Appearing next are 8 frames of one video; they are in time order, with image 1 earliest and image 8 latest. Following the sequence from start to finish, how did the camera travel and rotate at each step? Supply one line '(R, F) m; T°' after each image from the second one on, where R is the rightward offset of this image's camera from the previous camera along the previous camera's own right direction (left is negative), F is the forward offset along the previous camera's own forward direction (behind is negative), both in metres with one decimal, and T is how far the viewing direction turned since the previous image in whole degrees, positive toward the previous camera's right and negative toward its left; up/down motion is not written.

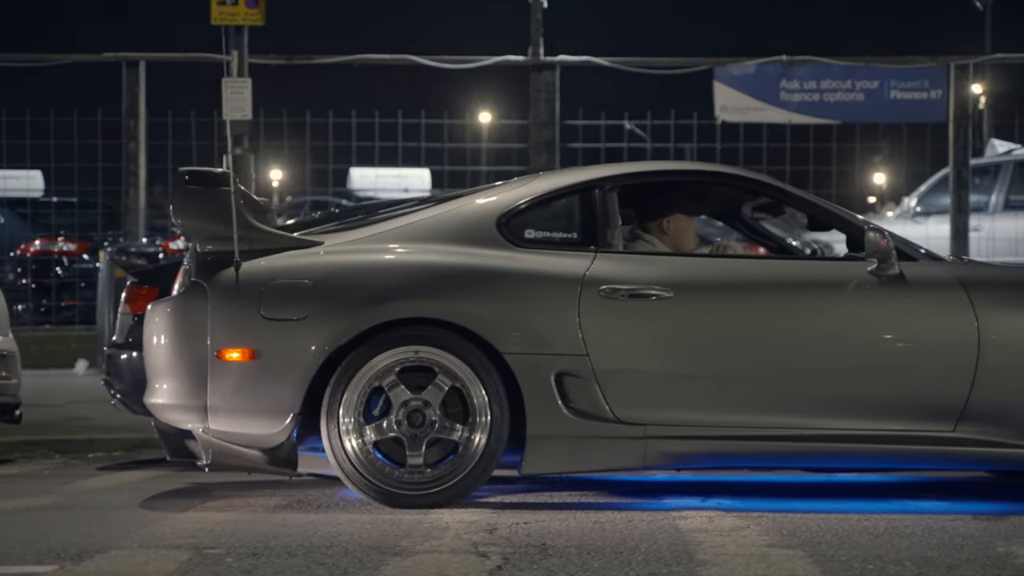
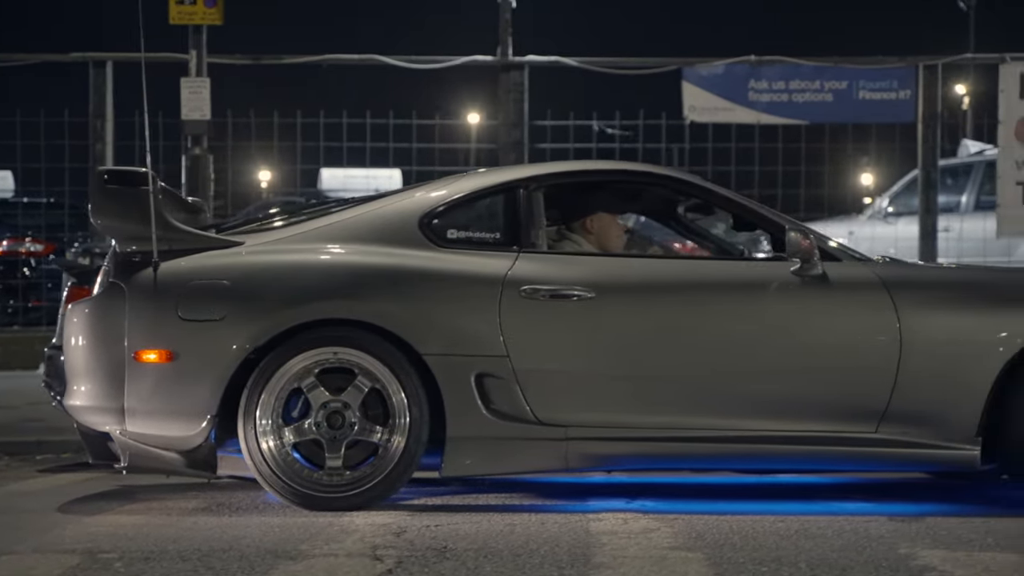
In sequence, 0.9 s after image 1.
(+0.3, 0.0) m; +1°
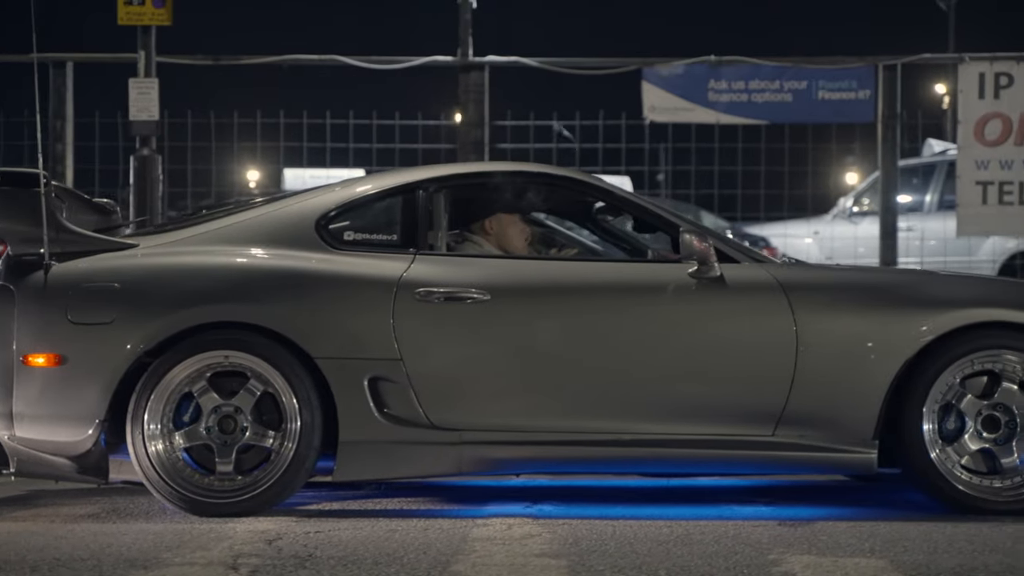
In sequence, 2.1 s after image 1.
(+0.4, +0.1) m; +1°
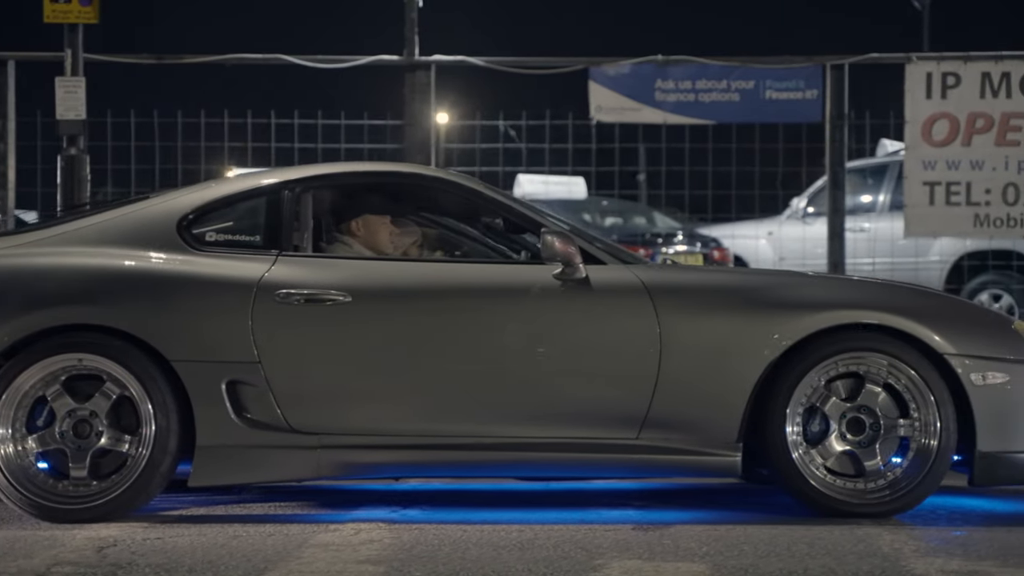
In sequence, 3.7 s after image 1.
(+0.6, +0.1) m; +1°
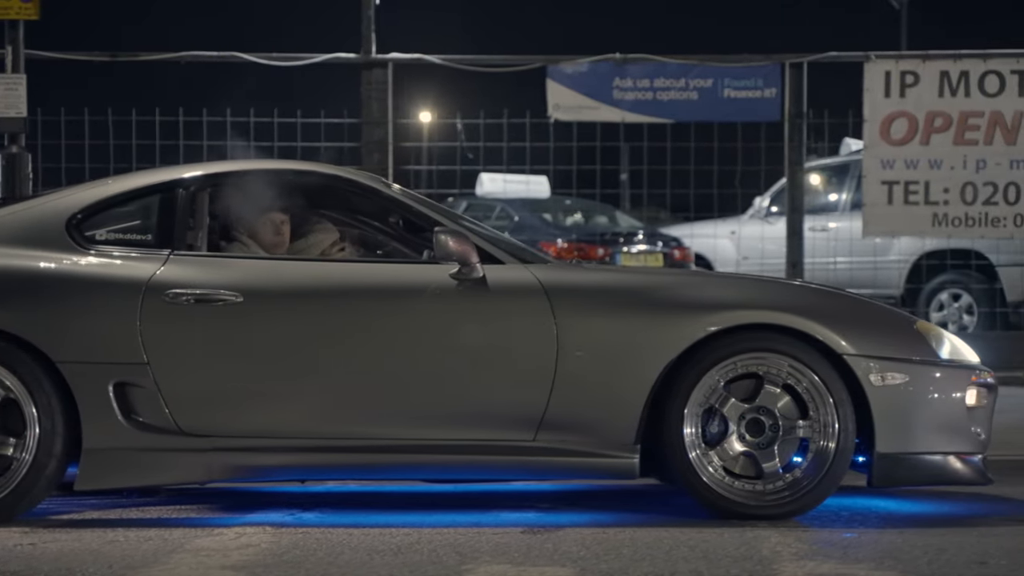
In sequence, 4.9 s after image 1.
(+0.4, +0.1) m; +1°
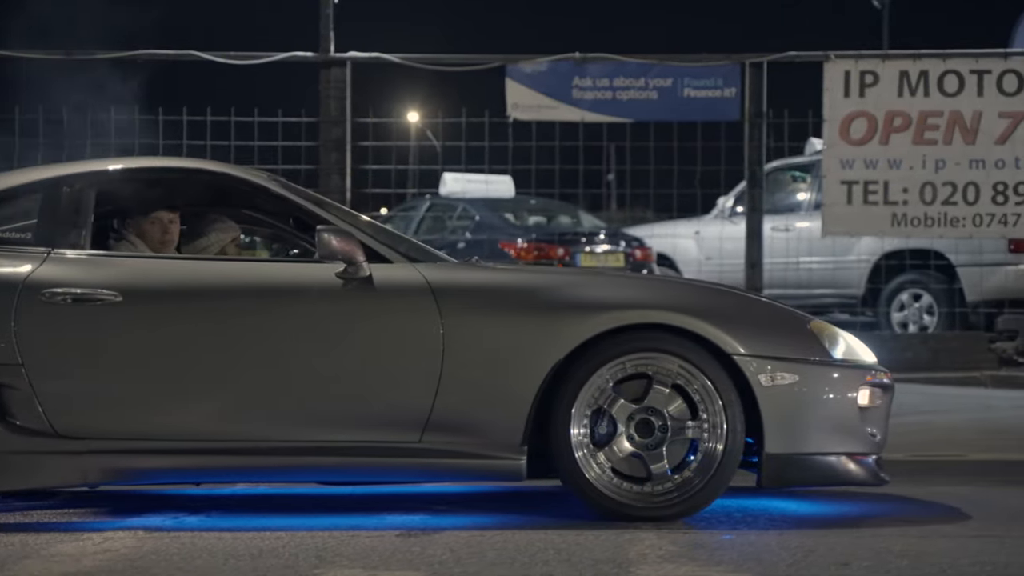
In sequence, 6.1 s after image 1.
(+0.5, +0.1) m; +1°
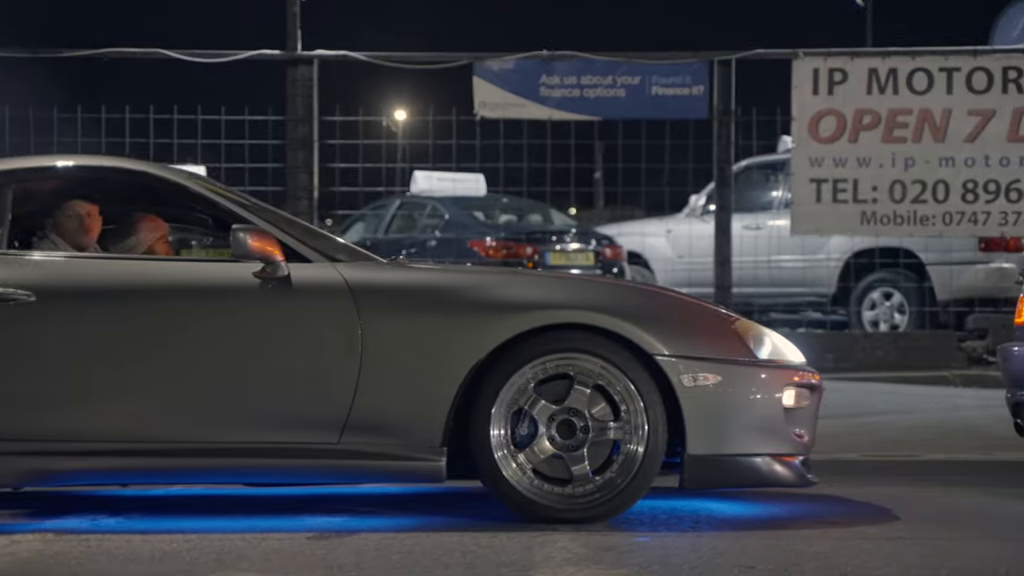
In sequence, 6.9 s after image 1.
(+0.3, +0.1) m; +1°
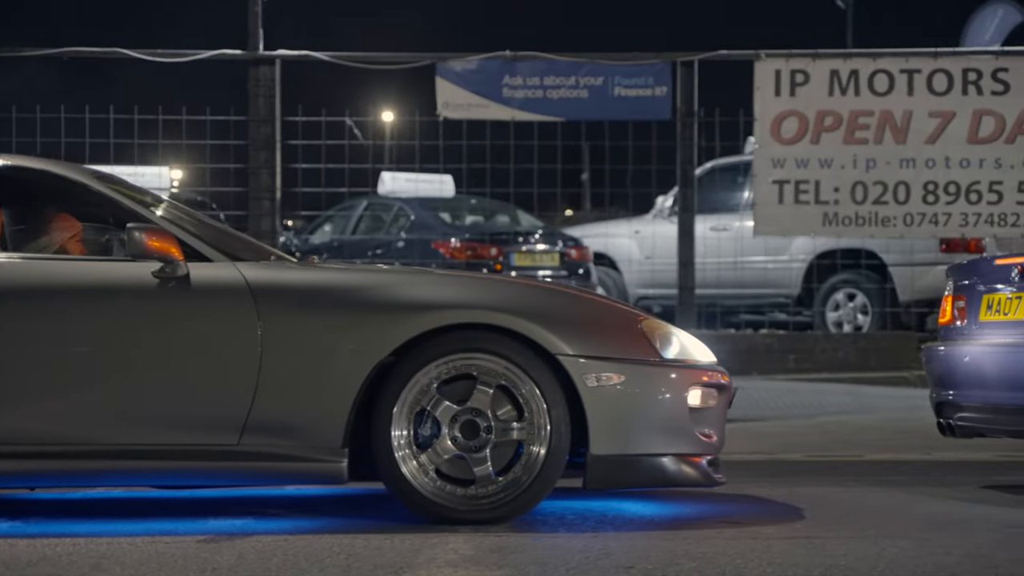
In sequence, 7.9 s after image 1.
(+0.4, 0.0) m; +1°
